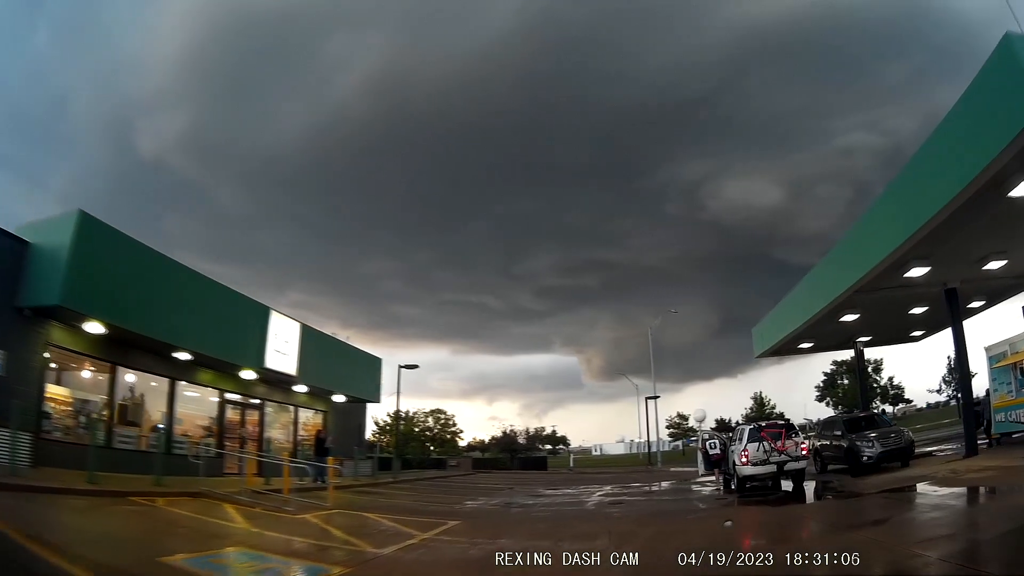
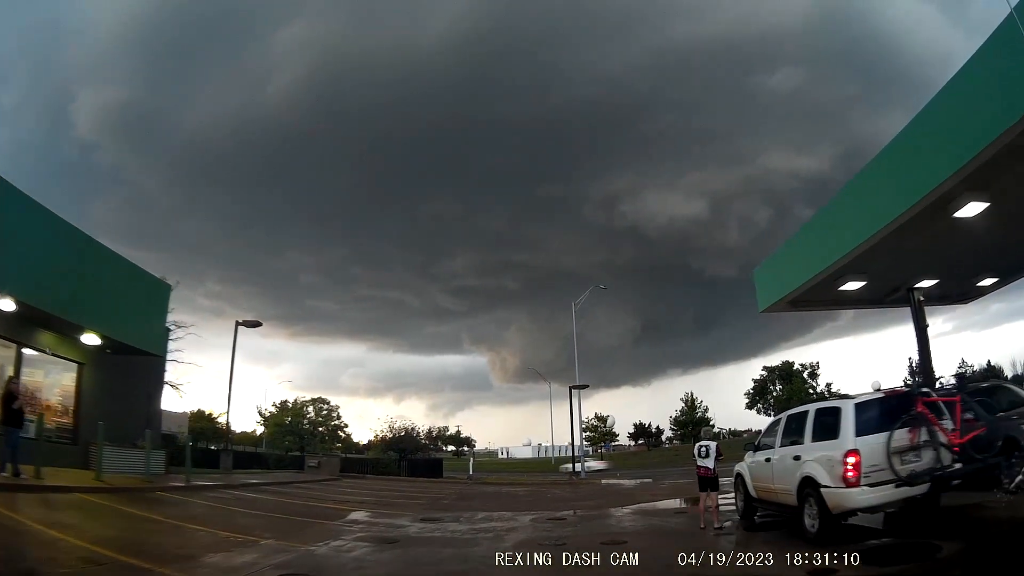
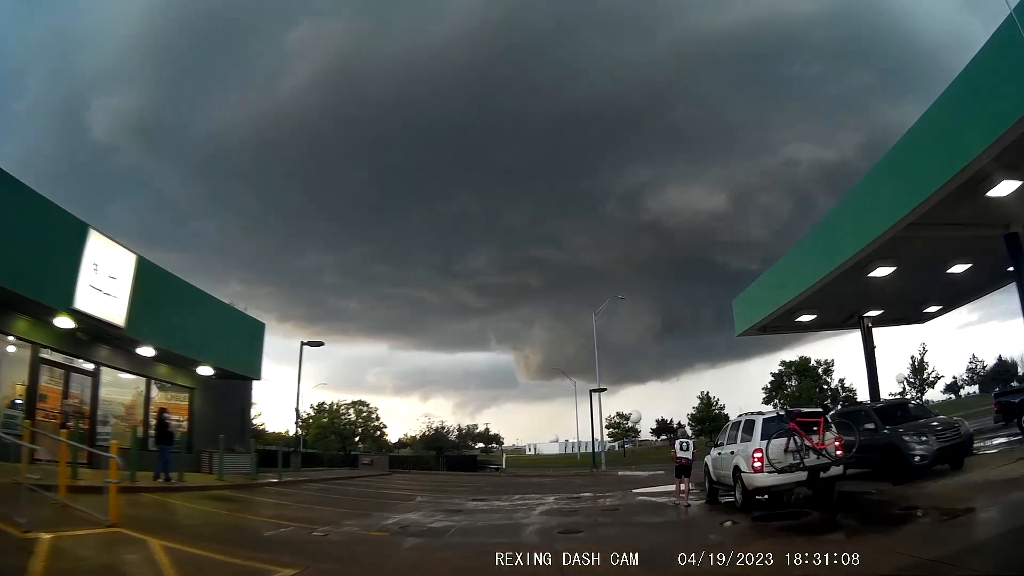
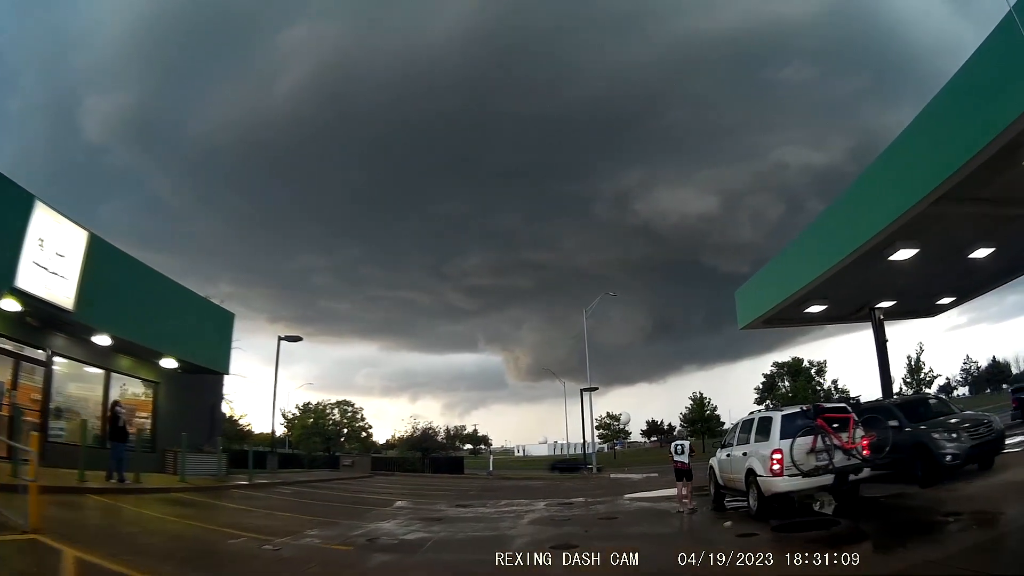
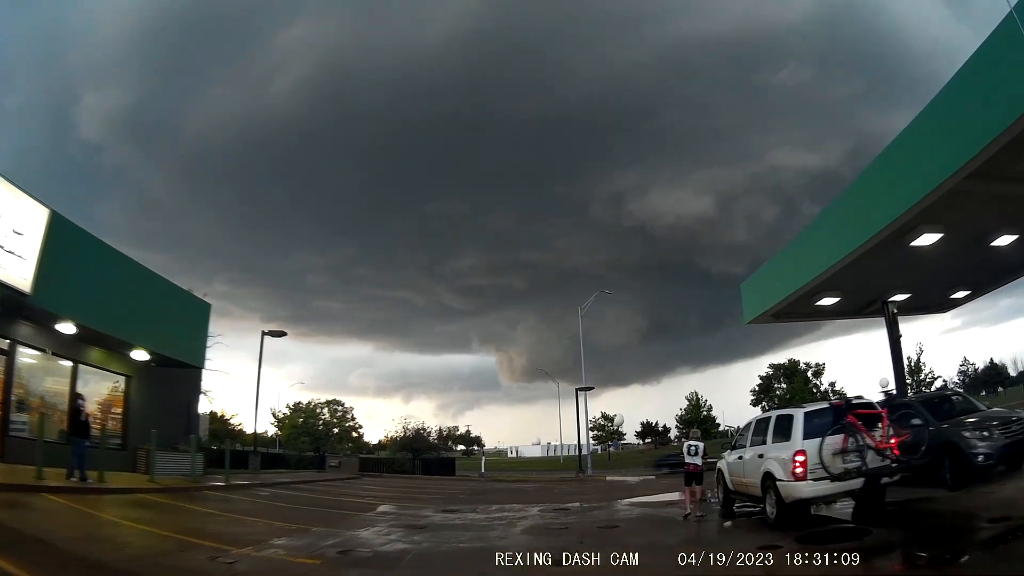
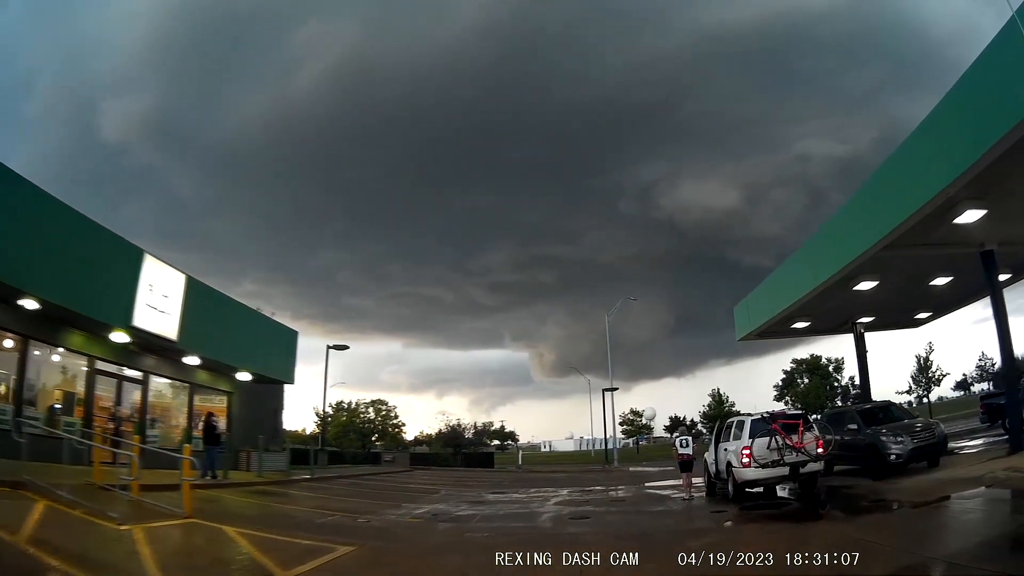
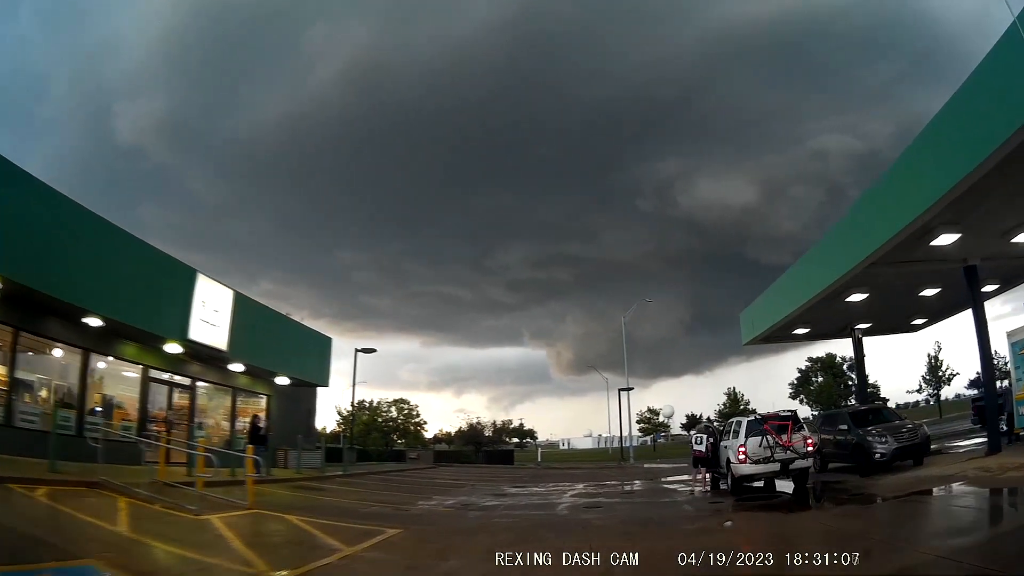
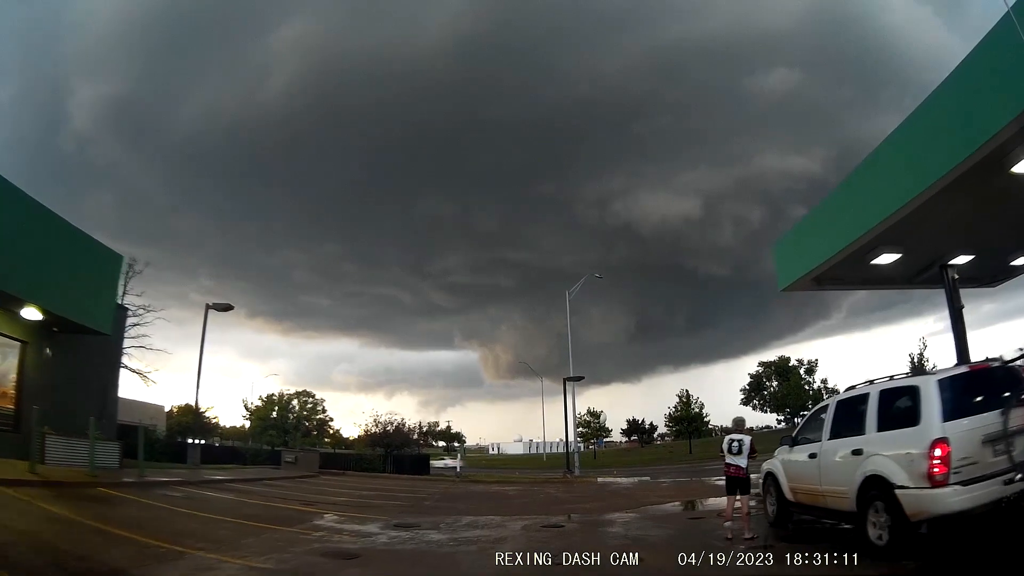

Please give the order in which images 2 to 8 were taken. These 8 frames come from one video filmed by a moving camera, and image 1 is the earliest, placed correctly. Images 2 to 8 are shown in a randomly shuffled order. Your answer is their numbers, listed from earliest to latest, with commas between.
7, 6, 3, 4, 5, 2, 8
